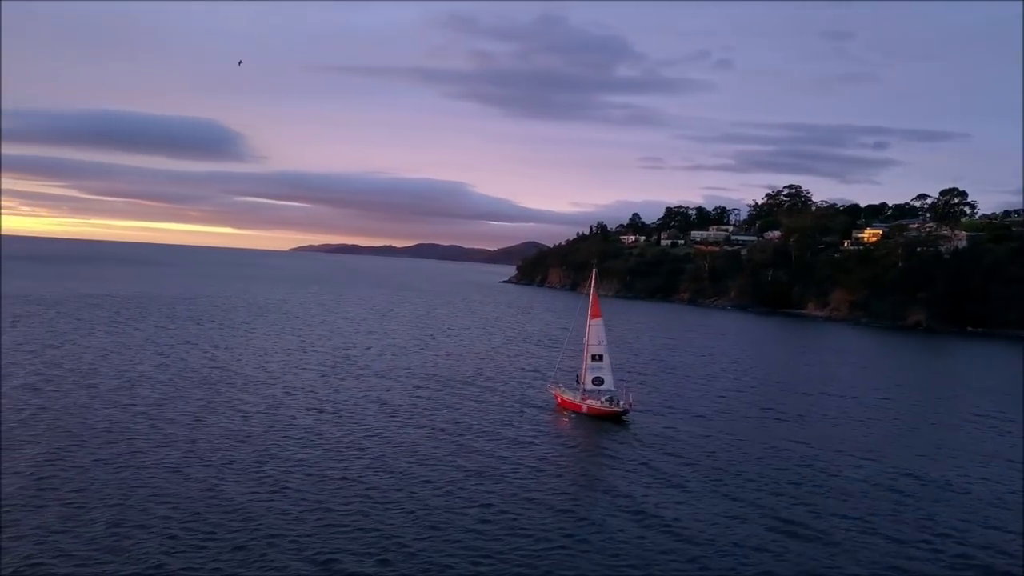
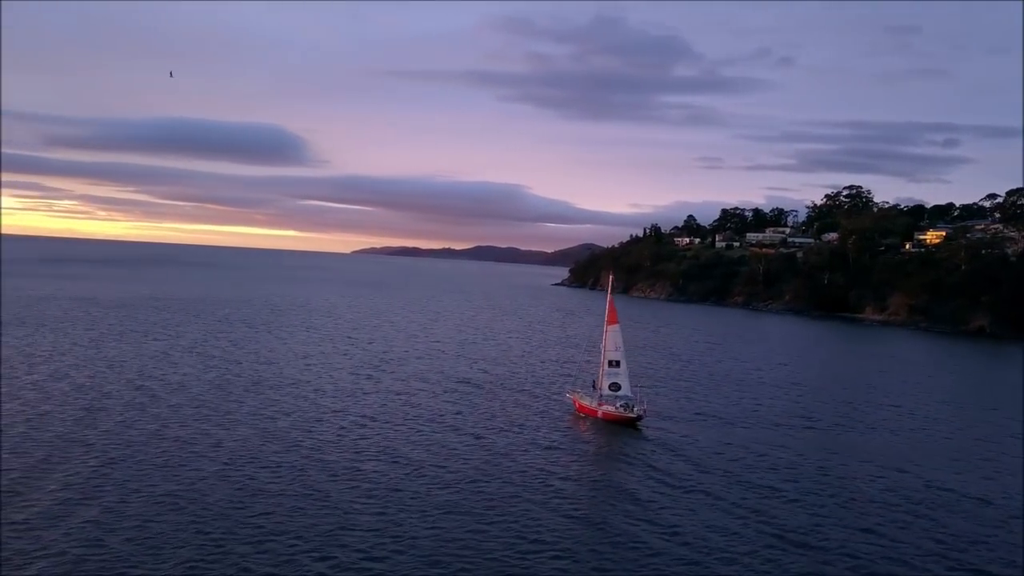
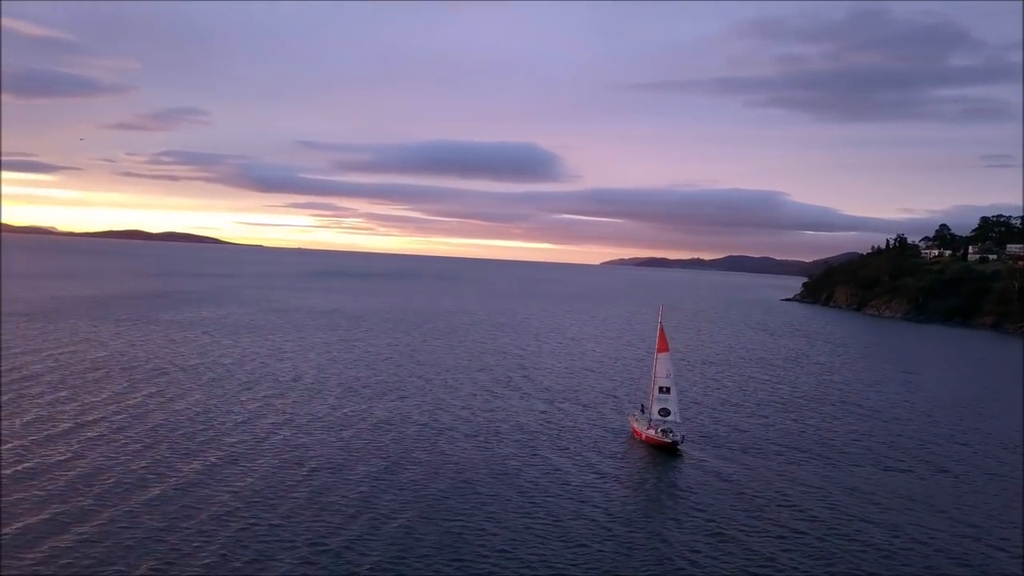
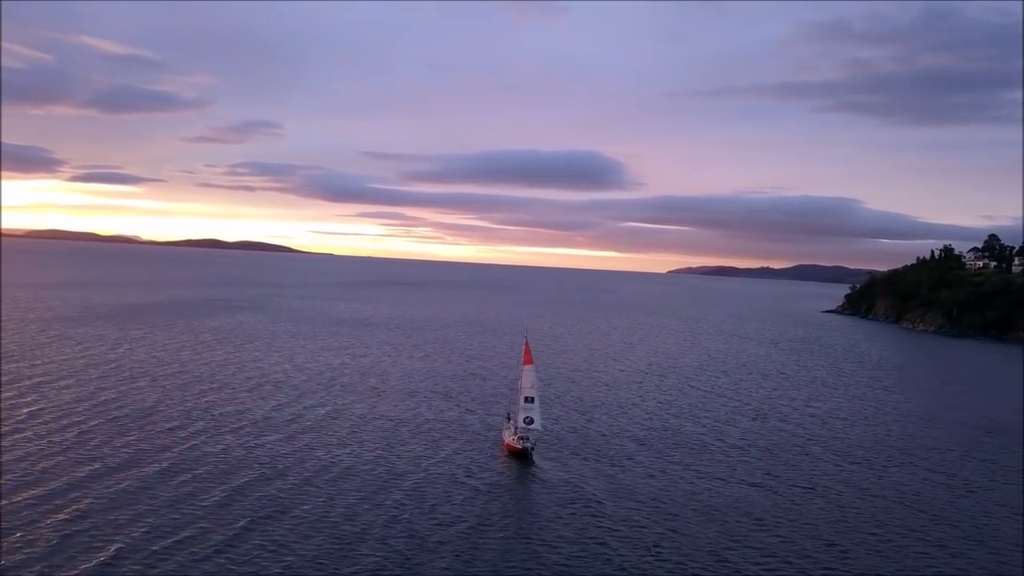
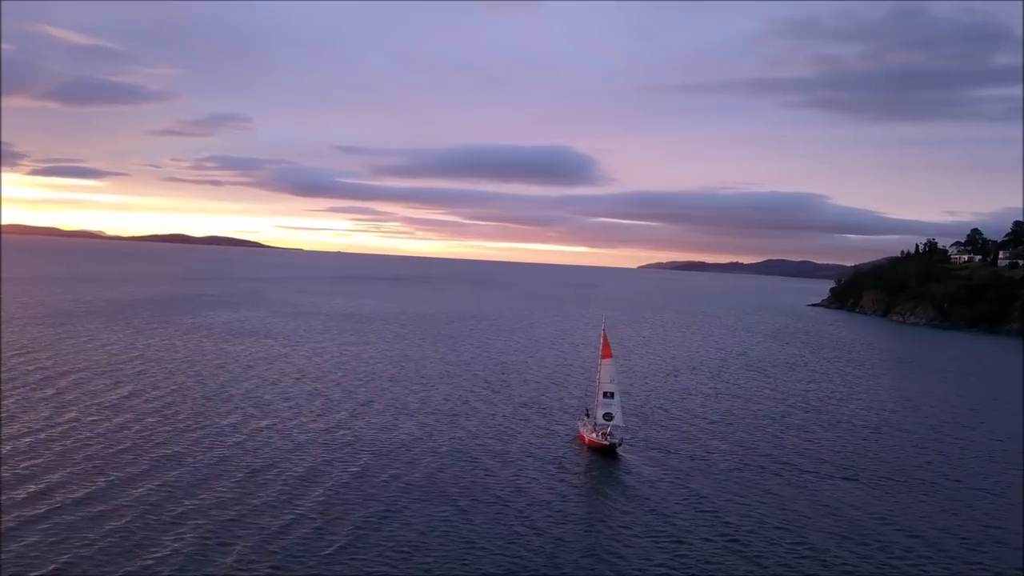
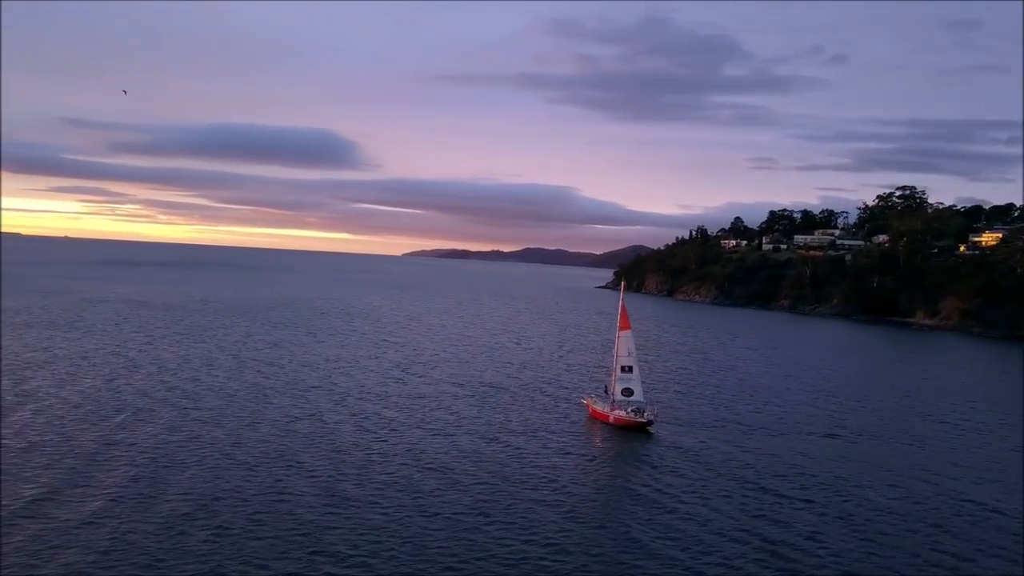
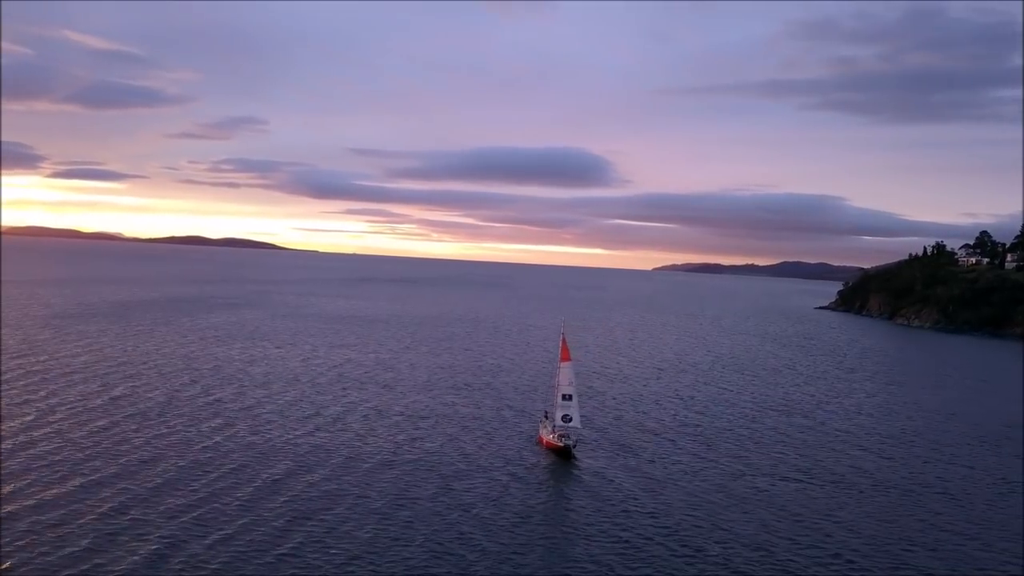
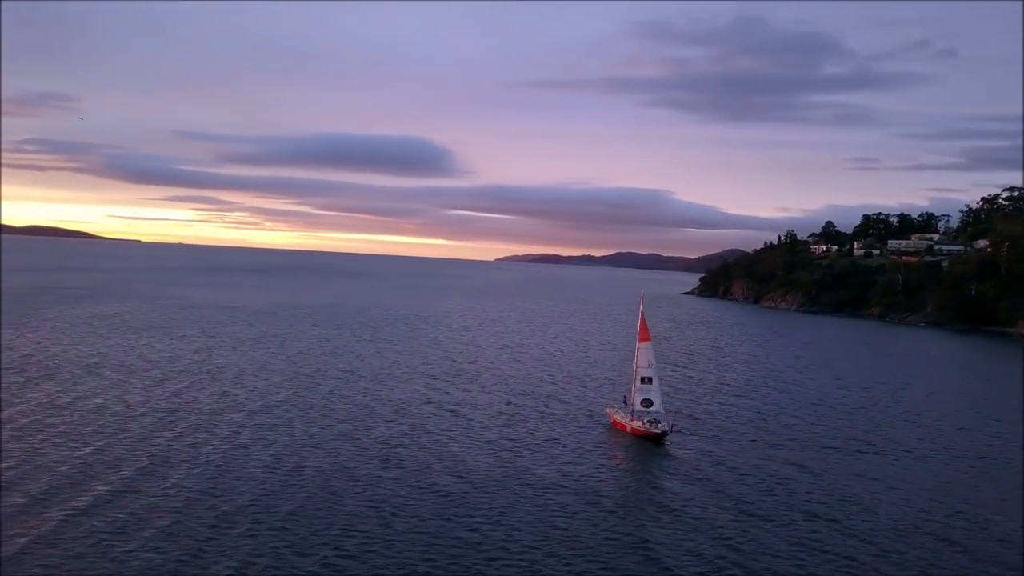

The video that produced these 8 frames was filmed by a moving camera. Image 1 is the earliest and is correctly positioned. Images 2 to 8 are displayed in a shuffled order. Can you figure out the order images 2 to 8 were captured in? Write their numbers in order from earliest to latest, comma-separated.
2, 6, 8, 3, 5, 7, 4
